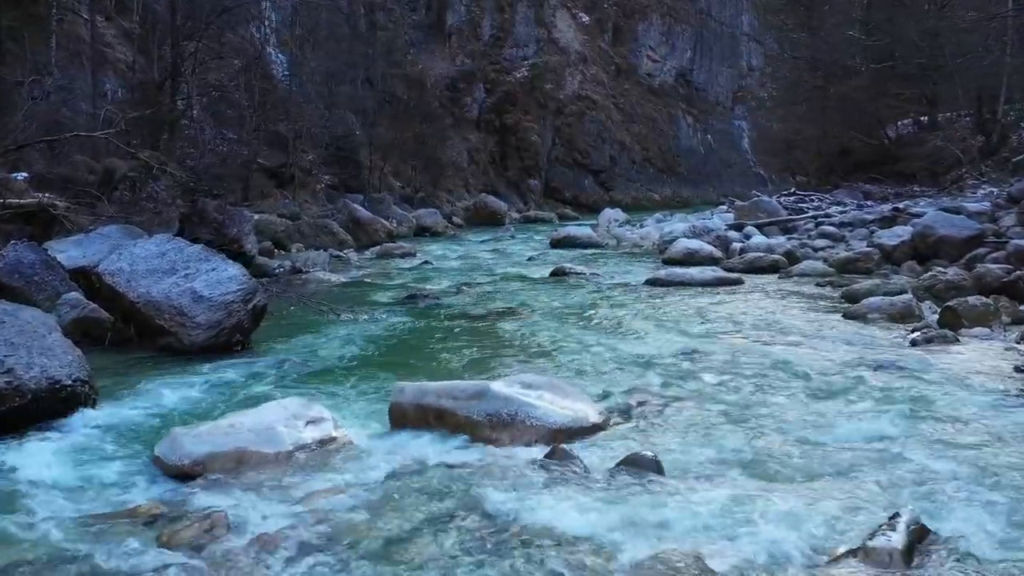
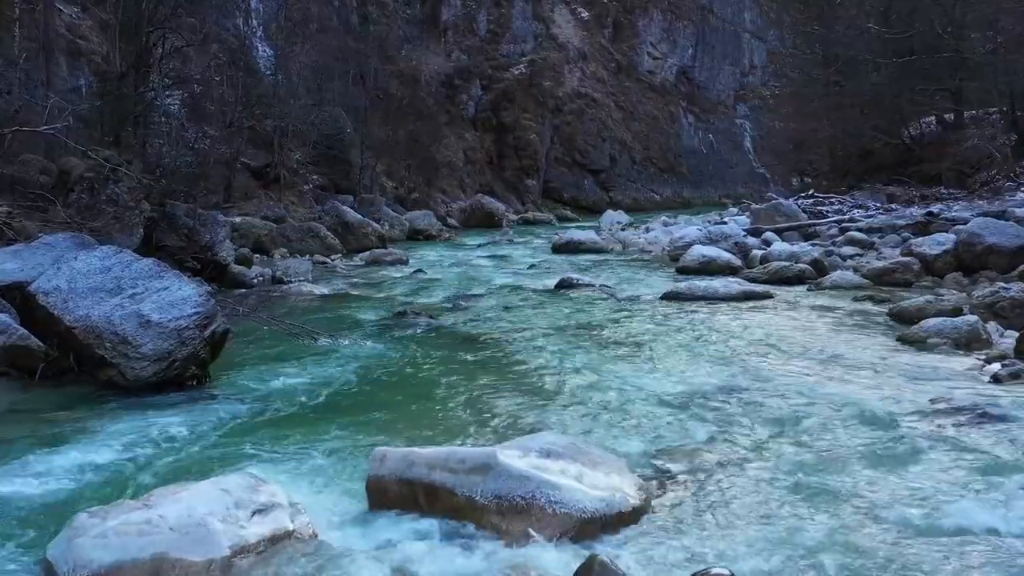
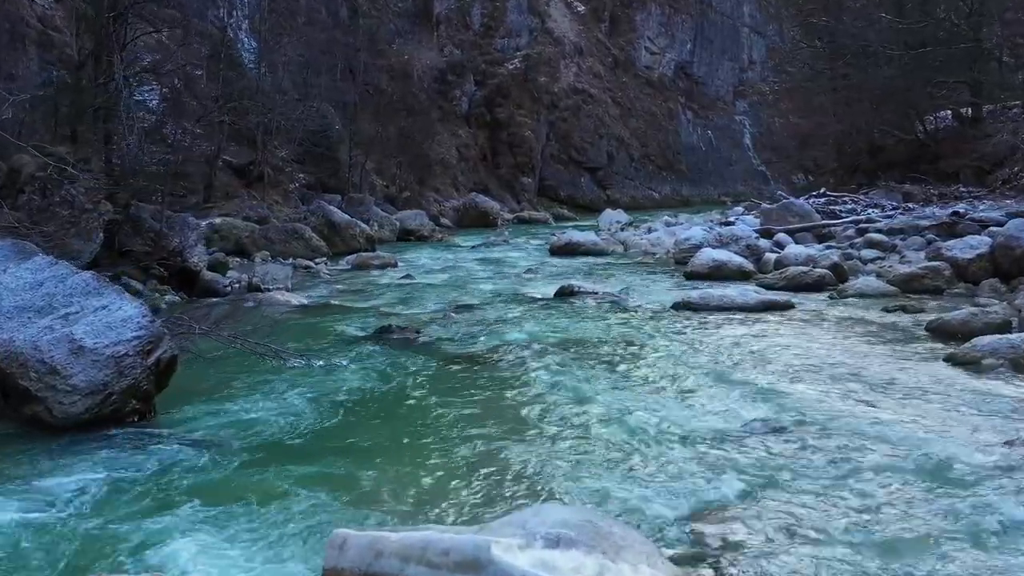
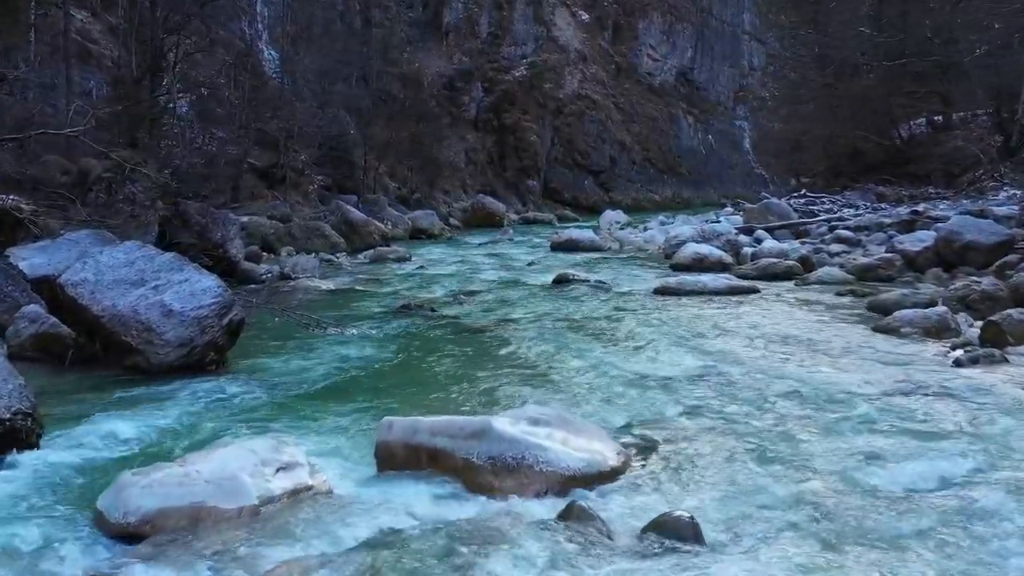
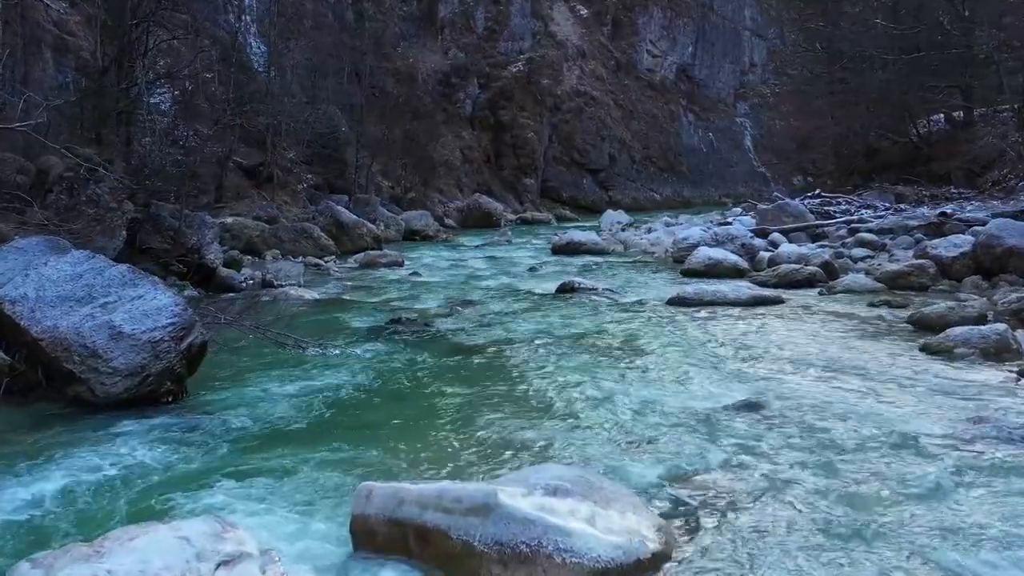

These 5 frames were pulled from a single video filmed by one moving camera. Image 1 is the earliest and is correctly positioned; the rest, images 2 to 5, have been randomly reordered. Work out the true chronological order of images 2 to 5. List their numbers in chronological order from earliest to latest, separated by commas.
4, 2, 5, 3
